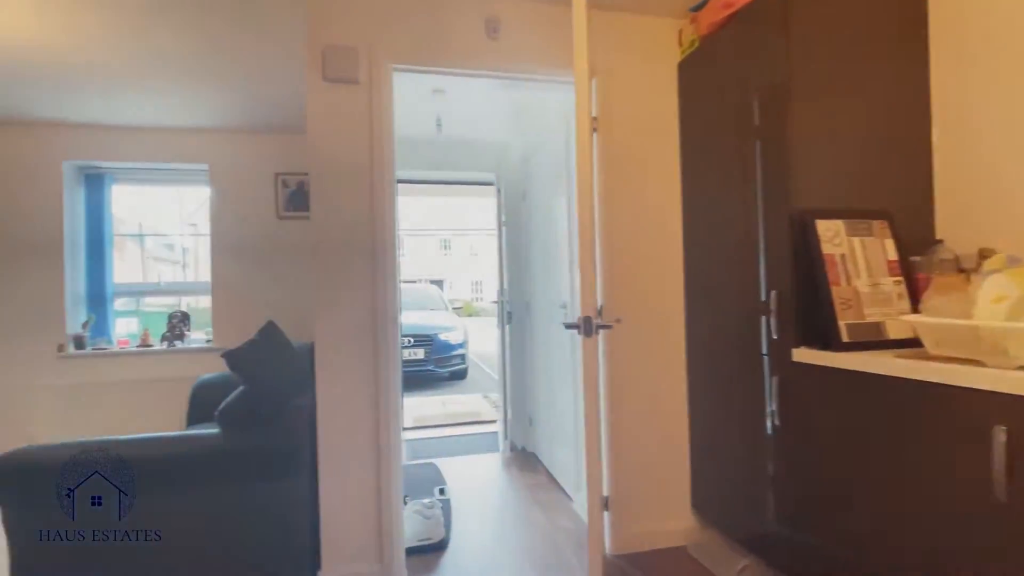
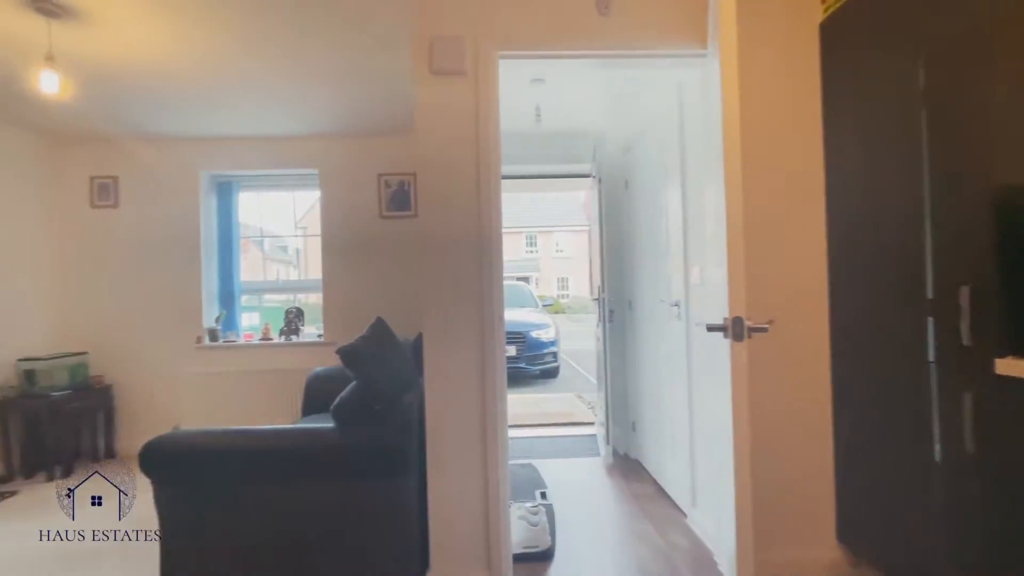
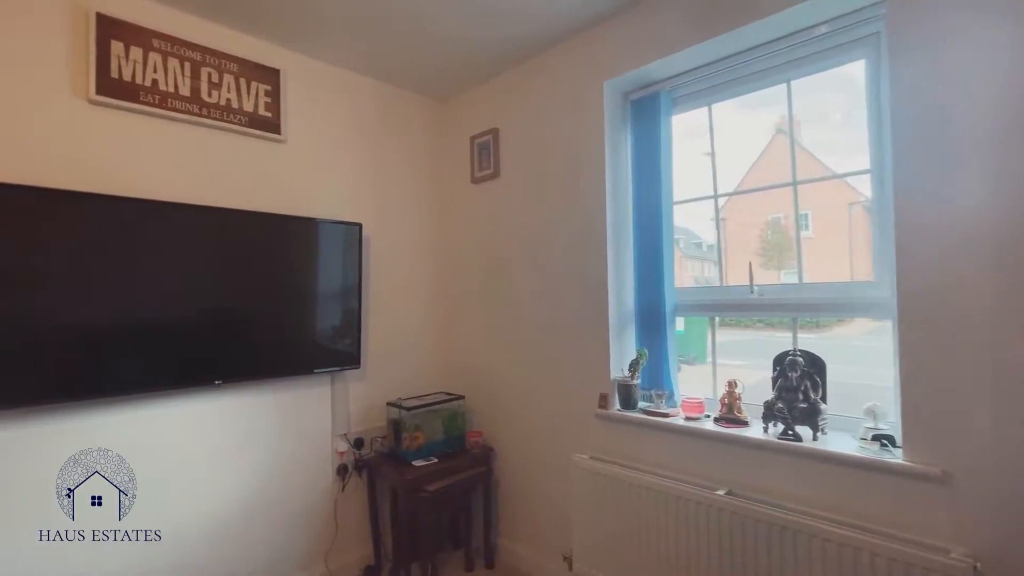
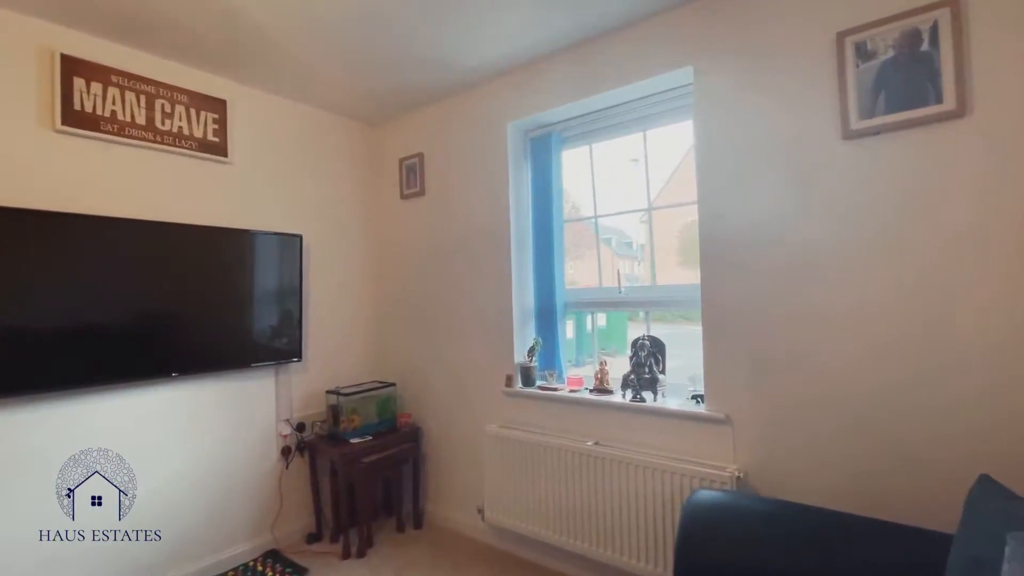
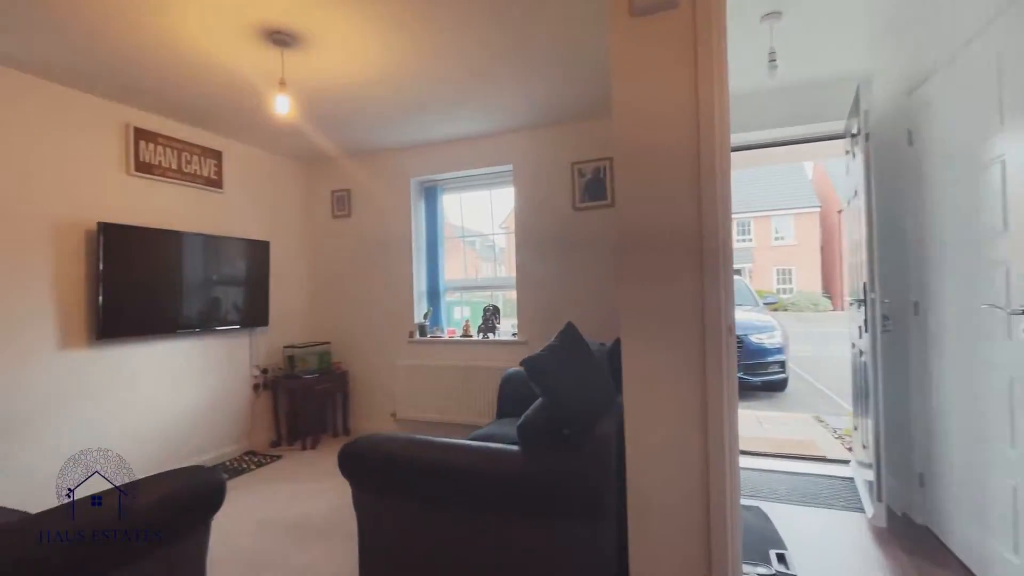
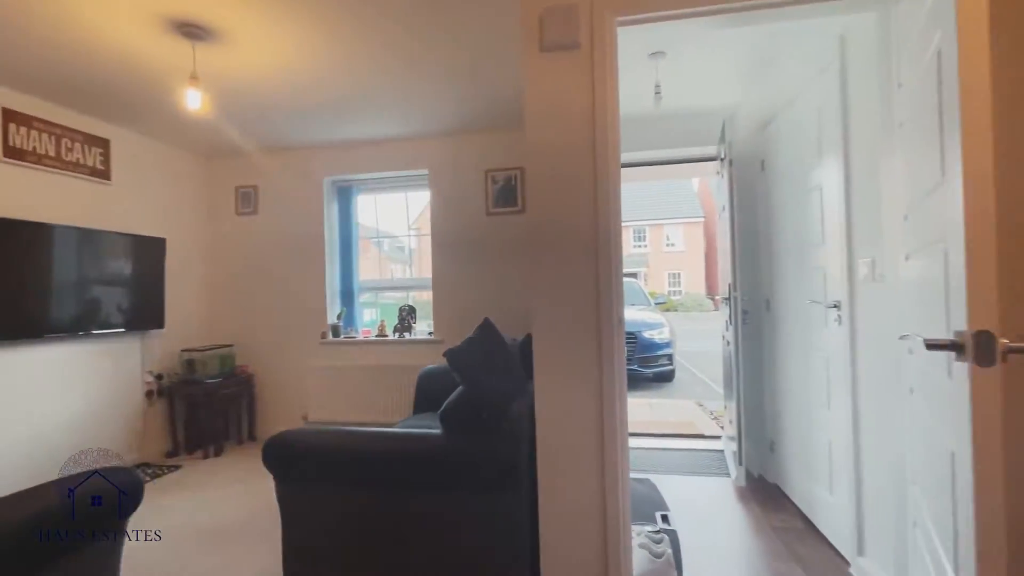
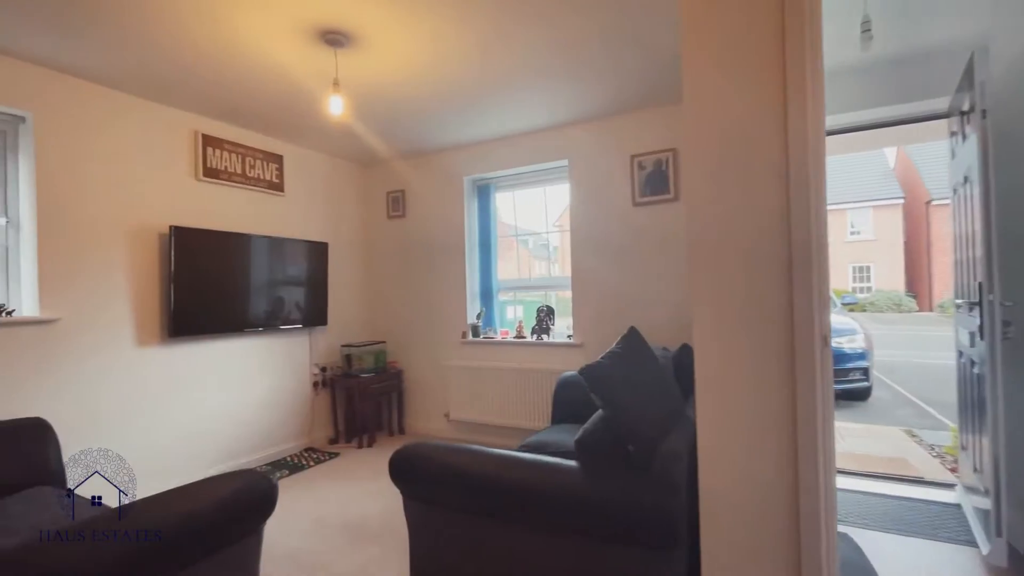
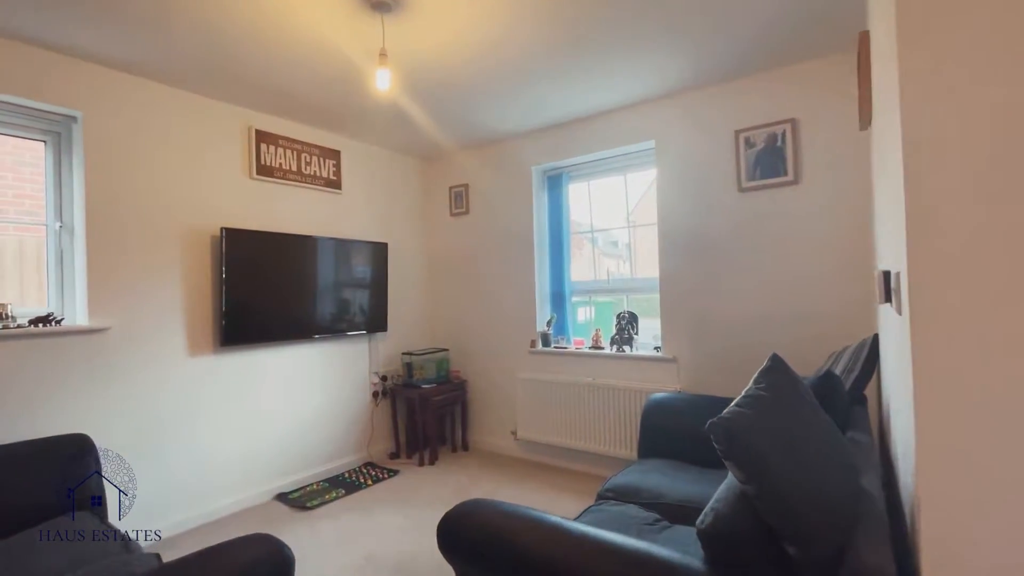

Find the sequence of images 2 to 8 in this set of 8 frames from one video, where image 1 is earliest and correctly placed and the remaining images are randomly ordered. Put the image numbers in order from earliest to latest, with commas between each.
2, 6, 5, 7, 8, 4, 3
